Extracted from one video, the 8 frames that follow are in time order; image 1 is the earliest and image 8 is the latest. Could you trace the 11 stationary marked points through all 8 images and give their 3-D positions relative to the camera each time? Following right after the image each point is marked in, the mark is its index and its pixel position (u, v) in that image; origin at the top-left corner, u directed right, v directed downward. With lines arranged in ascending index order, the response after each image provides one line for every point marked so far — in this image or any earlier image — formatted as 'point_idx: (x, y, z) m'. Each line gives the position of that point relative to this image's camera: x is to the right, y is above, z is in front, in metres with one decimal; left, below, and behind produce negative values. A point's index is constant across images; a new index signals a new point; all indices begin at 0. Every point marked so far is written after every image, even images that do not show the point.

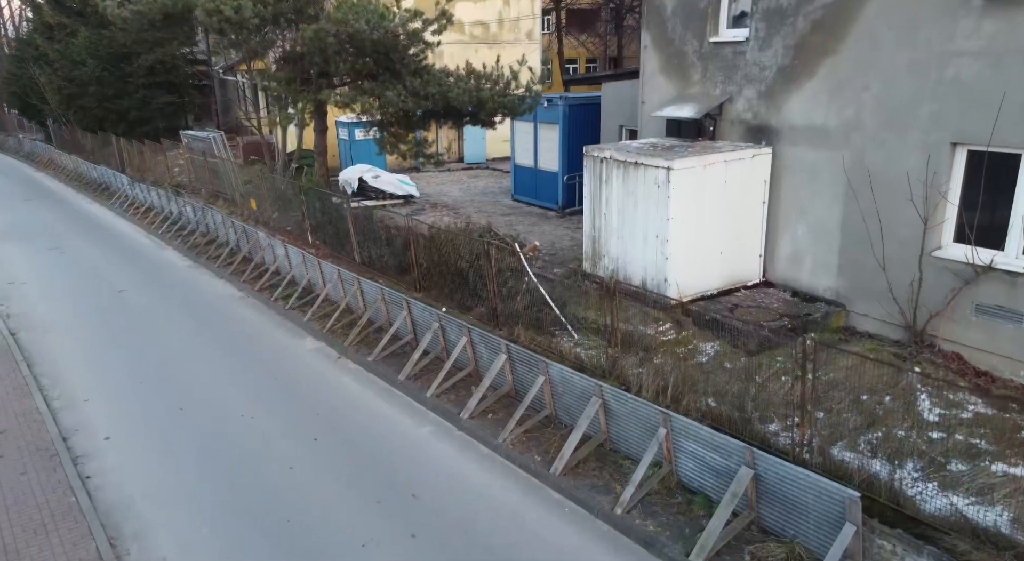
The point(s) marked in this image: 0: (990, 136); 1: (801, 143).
0: (+3.6, +1.1, +6.3) m
1: (+2.8, +1.3, +7.9) m
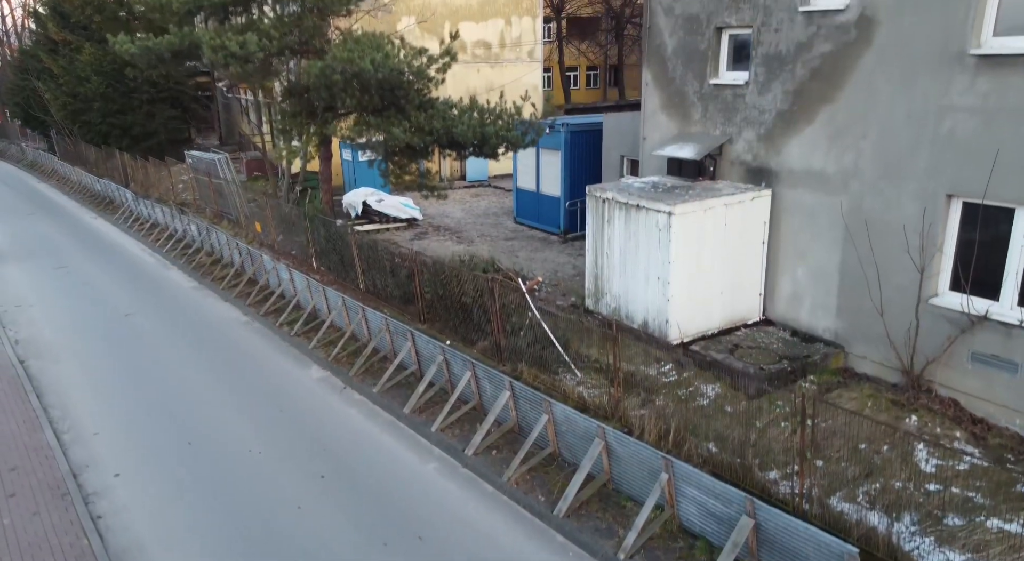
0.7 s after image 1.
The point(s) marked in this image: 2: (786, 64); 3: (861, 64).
0: (+3.7, +0.7, +6.4) m
1: (+2.8, +0.9, +8.0) m
2: (+2.7, +2.1, +7.9) m
3: (+3.1, +1.9, +7.2) m
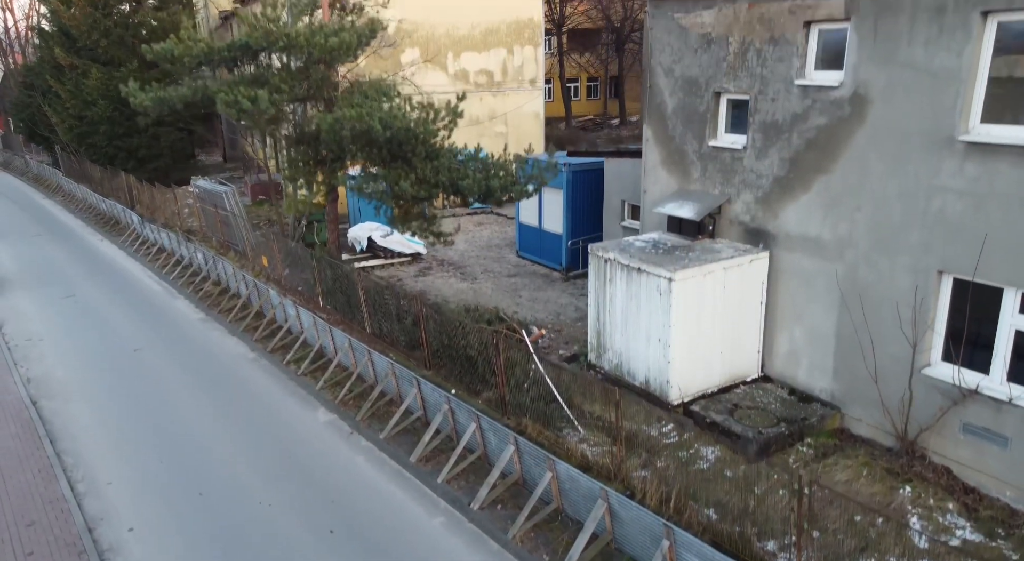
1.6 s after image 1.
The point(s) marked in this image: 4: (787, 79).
0: (+3.7, +0.1, +6.6) m
1: (+2.9, +0.3, +8.3) m
2: (+2.7, +1.5, +8.2) m
3: (+3.1, +1.3, +7.4) m
4: (+2.7, +2.0, +8.0) m
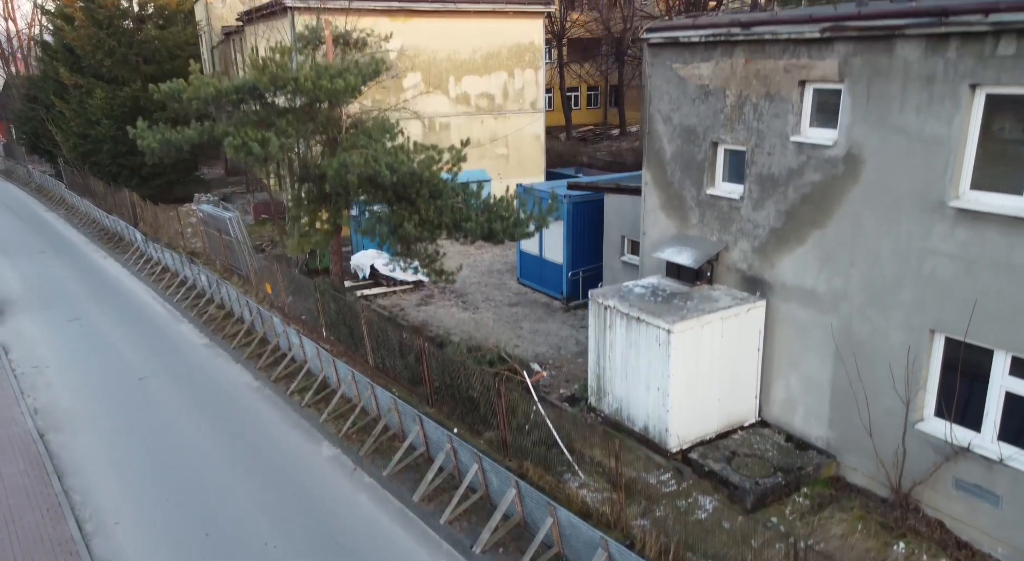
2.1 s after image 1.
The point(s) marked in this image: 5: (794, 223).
0: (+3.7, -0.4, +6.8) m
1: (+2.9, -0.2, +8.4) m
2: (+2.7, +1.0, +8.3) m
3: (+3.1, +0.8, +7.6) m
4: (+2.7, +1.5, +8.2) m
5: (+2.8, +0.6, +8.2) m
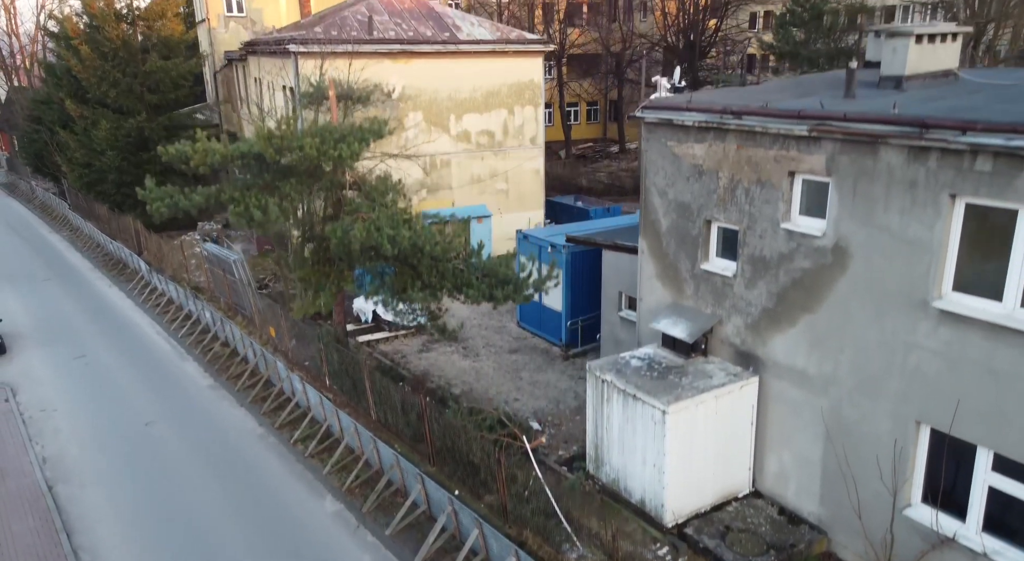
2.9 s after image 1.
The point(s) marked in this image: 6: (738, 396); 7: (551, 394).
0: (+3.7, -1.2, +7.0) m
1: (+2.9, -1.0, +8.7) m
2: (+2.7, +0.1, +8.6) m
3: (+3.1, -0.1, +7.9) m
4: (+2.7, +0.6, +8.4) m
5: (+2.8, -0.3, +8.5) m
6: (+2.4, -1.2, +8.9) m
7: (+0.6, -1.8, +13.3) m
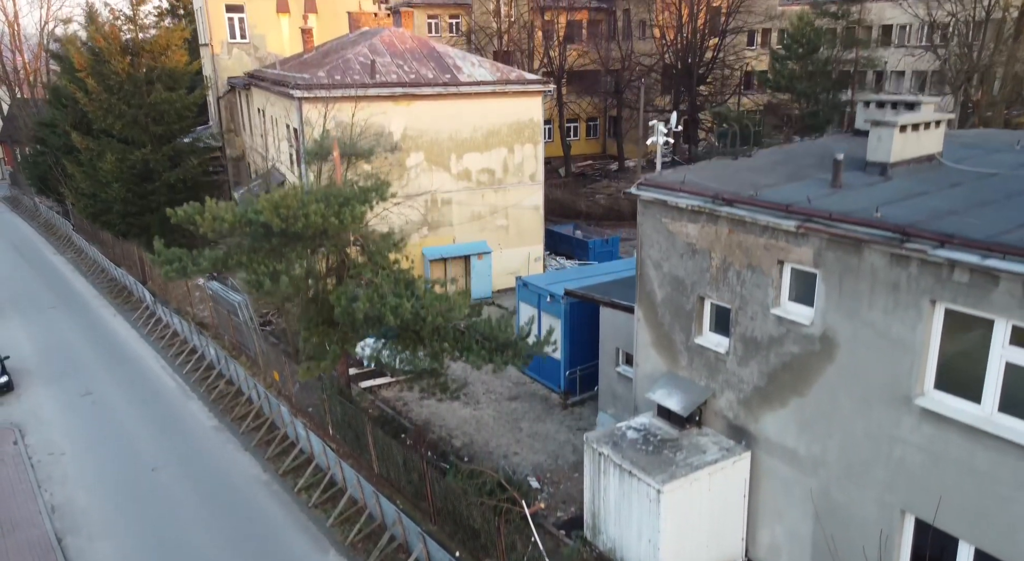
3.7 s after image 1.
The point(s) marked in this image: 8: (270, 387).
0: (+3.7, -2.1, +7.3) m
1: (+2.9, -1.9, +8.9) m
2: (+2.7, -0.7, +8.9) m
3: (+3.1, -0.9, +8.1) m
4: (+2.7, -0.2, +8.7) m
5: (+2.8, -1.1, +8.8) m
6: (+2.4, -2.1, +9.1) m
7: (+0.6, -2.8, +13.6) m
8: (-5.3, -2.3, +18.1) m
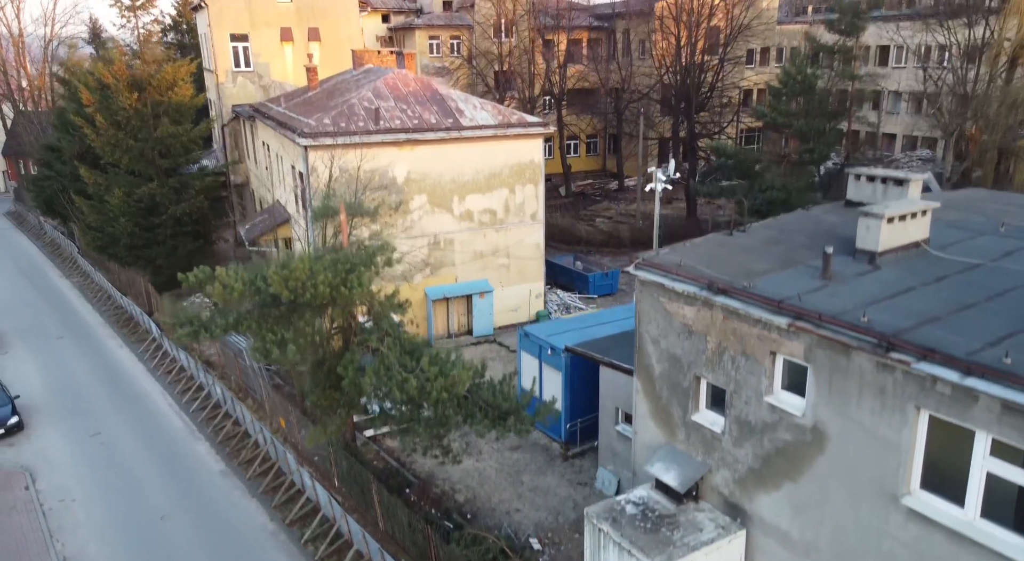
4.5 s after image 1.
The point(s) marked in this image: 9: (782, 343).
0: (+3.7, -3.0, +7.6) m
1: (+2.9, -2.9, +9.2) m
2: (+2.7, -1.7, +9.2) m
3: (+3.1, -1.9, +8.4) m
4: (+2.7, -1.2, +9.0) m
5: (+2.8, -2.1, +9.1) m
6: (+2.5, -3.1, +9.4) m
7: (+0.7, -3.8, +13.9) m
8: (-5.3, -3.4, +18.4) m
9: (+2.8, -0.7, +8.6) m
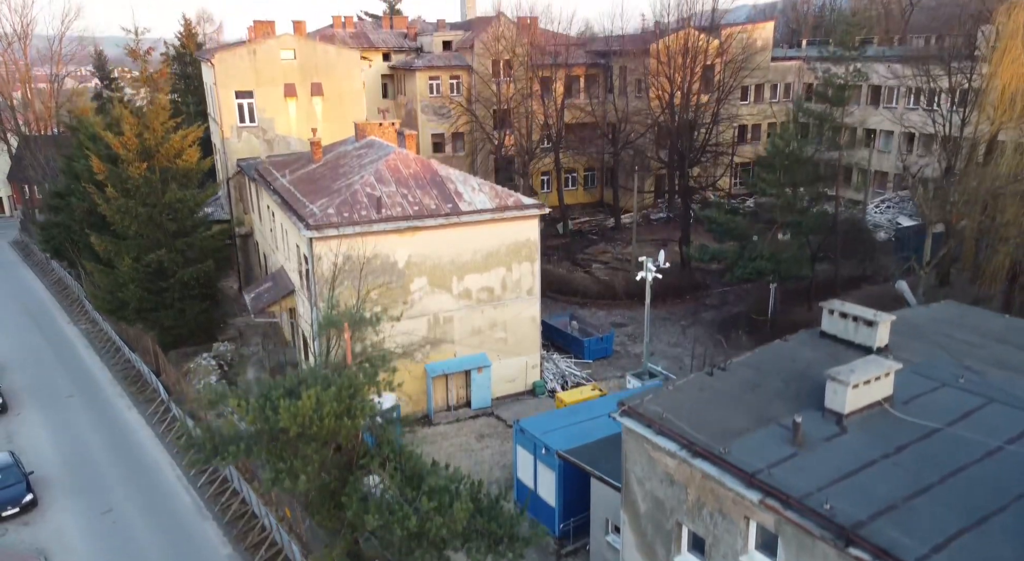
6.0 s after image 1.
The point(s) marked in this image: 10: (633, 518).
0: (+3.7, -5.0, +8.3) m
1: (+2.8, -4.9, +9.9) m
2: (+2.6, -3.7, +9.9) m
3: (+3.0, -3.8, +9.2) m
4: (+2.6, -3.2, +9.8) m
5: (+2.8, -4.1, +9.8) m
6: (+2.4, -5.1, +10.1) m
7: (+0.6, -5.8, +14.6) m
8: (-5.3, -5.5, +19.1) m
9: (+2.7, -2.6, +9.3) m
10: (+1.7, -3.4, +11.6) m
